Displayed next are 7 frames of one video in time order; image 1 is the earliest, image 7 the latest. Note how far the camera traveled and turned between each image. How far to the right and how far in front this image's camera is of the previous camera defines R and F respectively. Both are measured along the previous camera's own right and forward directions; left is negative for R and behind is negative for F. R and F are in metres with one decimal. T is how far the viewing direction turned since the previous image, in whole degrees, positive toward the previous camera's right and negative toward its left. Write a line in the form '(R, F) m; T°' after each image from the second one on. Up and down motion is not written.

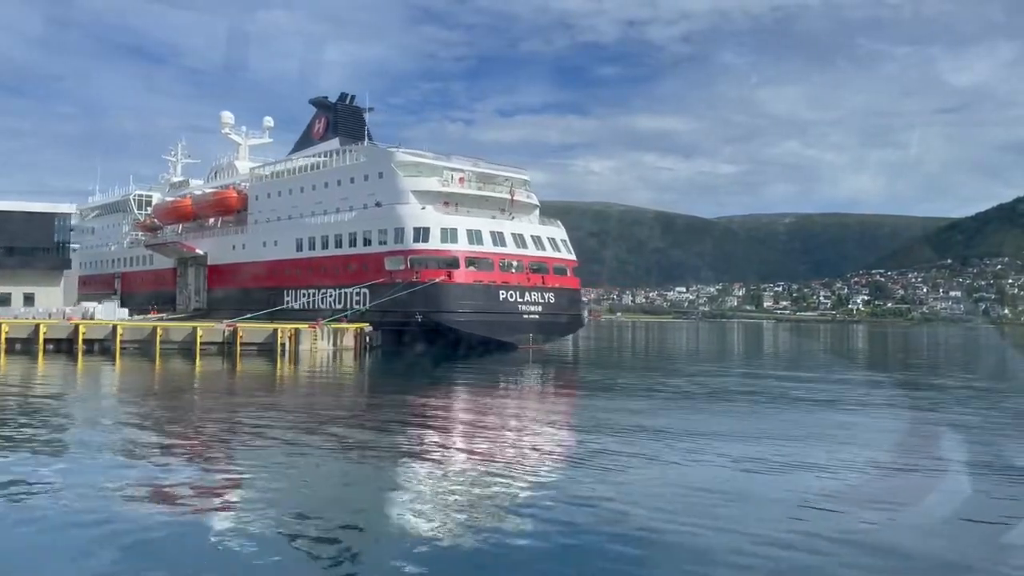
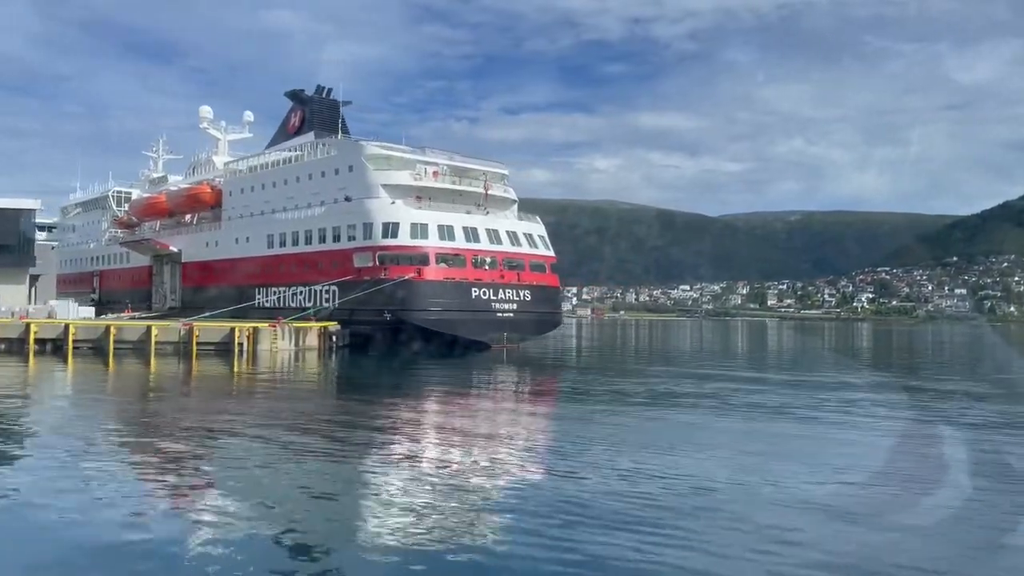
(+0.5, +0.5) m; 0°
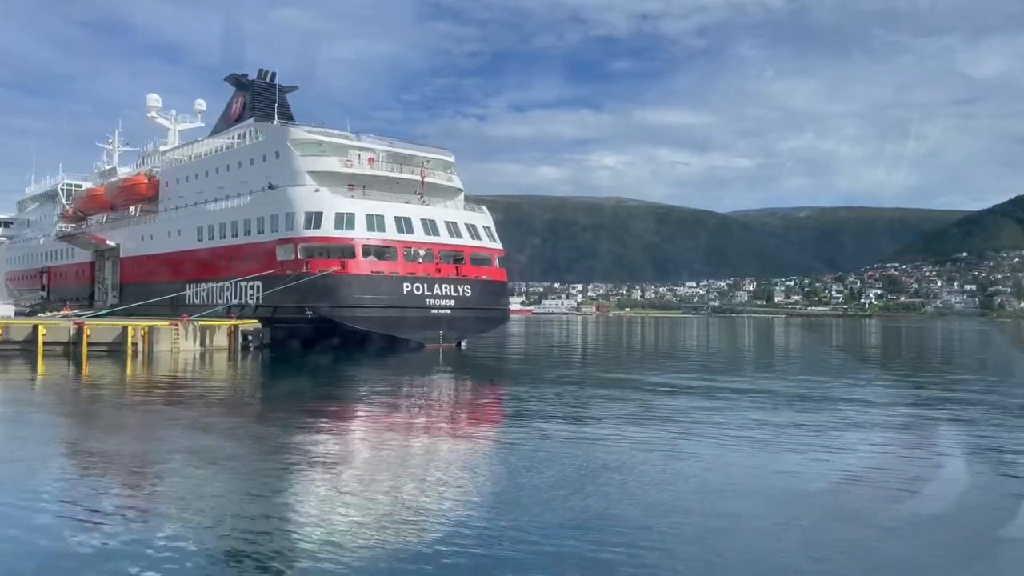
(+1.0, +1.0) m; -1°
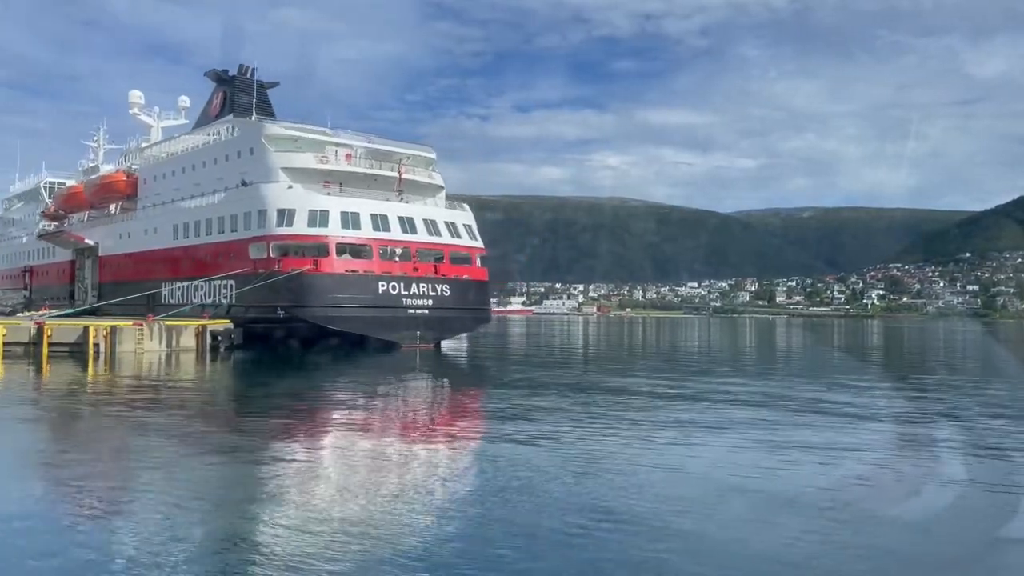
(+0.3, +0.3) m; 0°
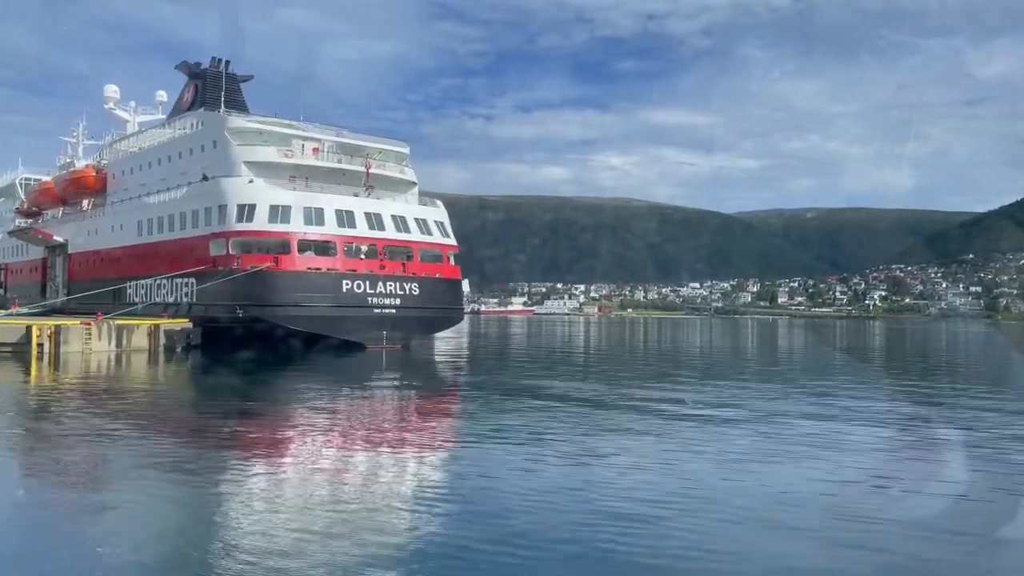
(+0.4, +0.4) m; 0°
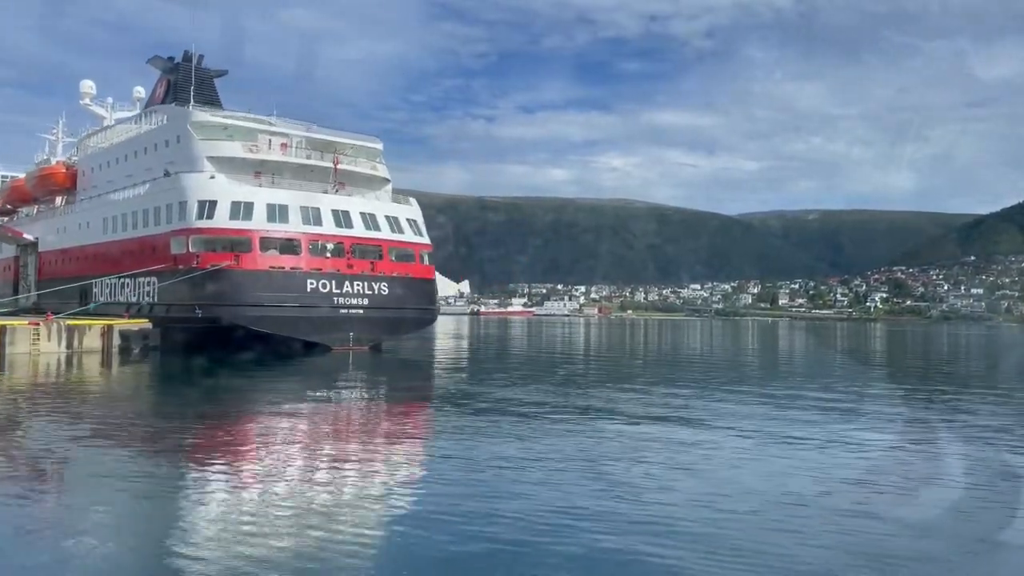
(+0.4, +0.4) m; 0°
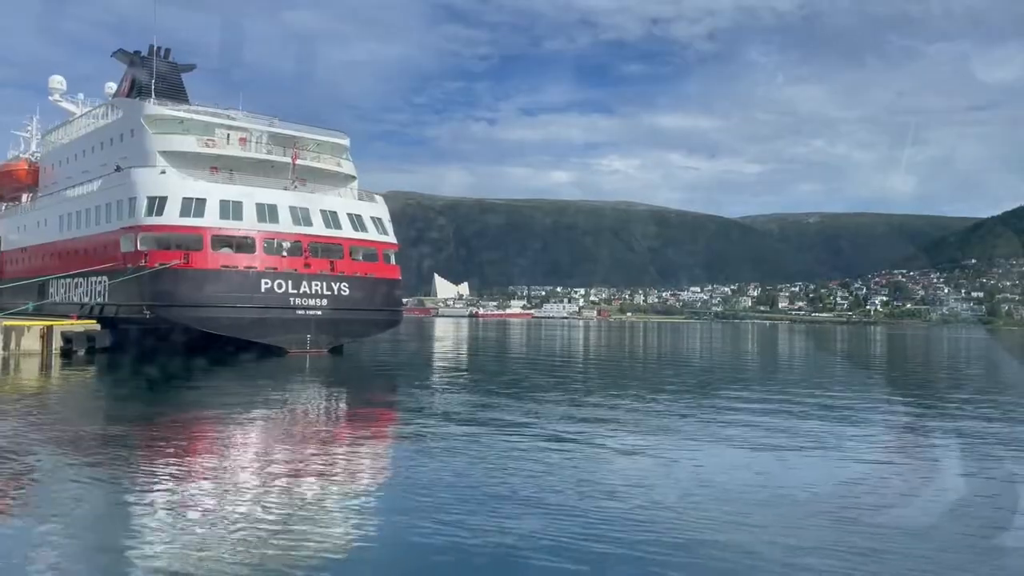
(+0.5, +0.4) m; 0°
